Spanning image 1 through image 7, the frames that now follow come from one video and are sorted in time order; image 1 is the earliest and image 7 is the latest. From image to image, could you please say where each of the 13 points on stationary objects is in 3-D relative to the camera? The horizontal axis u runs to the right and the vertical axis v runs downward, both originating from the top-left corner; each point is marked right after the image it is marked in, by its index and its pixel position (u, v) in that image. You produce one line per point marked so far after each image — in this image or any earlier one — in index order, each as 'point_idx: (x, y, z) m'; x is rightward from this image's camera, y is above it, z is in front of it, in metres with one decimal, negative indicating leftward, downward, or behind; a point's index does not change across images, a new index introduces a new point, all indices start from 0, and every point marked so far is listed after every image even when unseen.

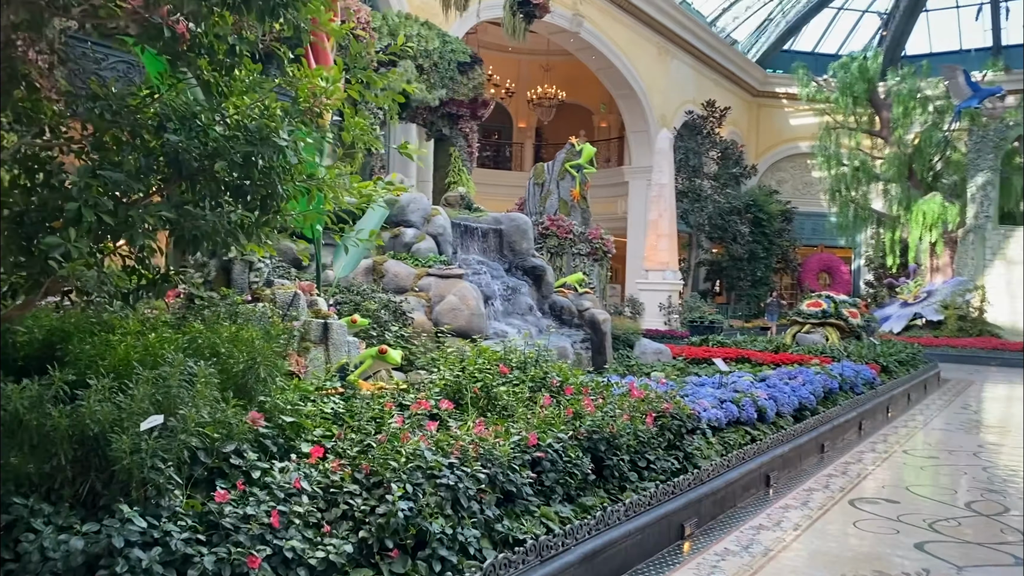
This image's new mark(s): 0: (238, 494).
0: (-0.7, -0.6, +2.4) m
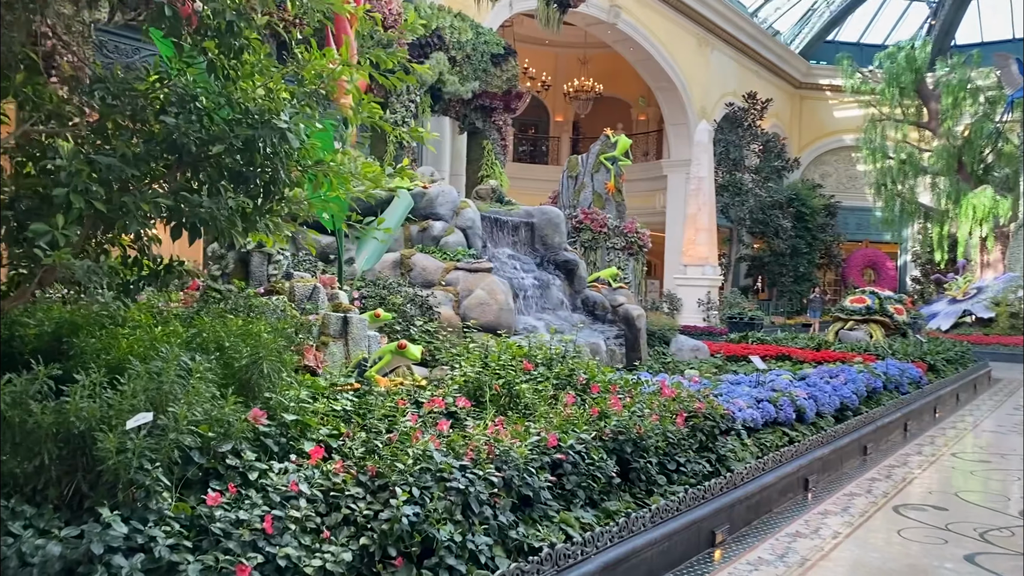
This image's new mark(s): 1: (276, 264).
0: (-0.7, -0.5, +2.2) m
1: (-1.2, +0.1, +4.4) m
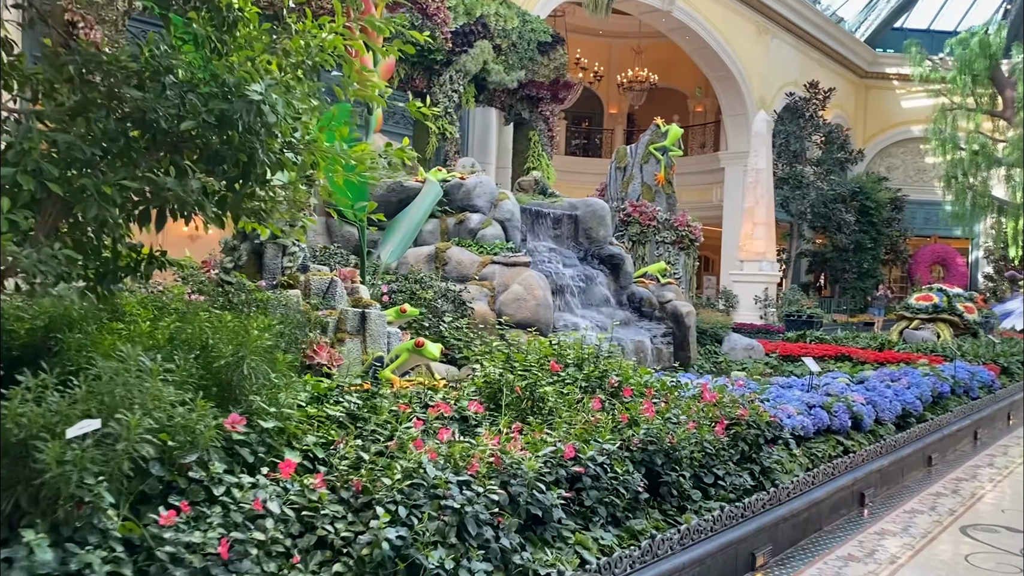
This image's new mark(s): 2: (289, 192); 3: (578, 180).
0: (-0.7, -0.5, +2.0) m
1: (-1.1, +0.2, +4.2) m
2: (-0.7, +0.3, +2.7) m
3: (+1.5, +2.4, +19.7) m
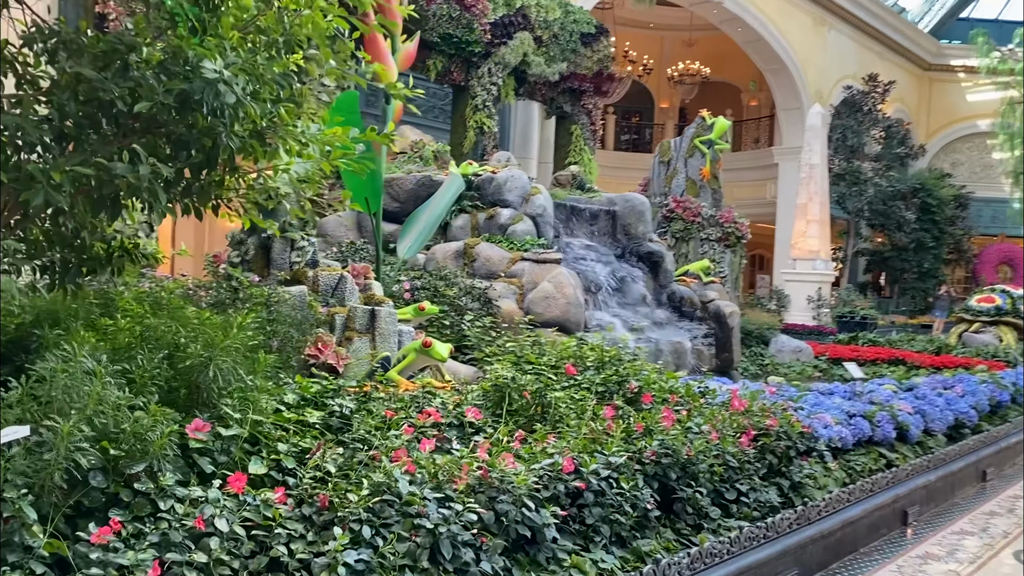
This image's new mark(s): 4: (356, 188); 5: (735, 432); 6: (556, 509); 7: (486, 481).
0: (-0.8, -0.5, +1.8) m
1: (-1.0, +0.2, +4.0) m
2: (-0.7, +0.3, +2.6) m
3: (+2.5, +2.5, +19.3) m
4: (-0.8, +0.5, +4.3) m
5: (+0.9, -0.6, +3.4) m
6: (+0.1, -0.6, +2.4) m
7: (-0.1, -0.5, +2.3) m
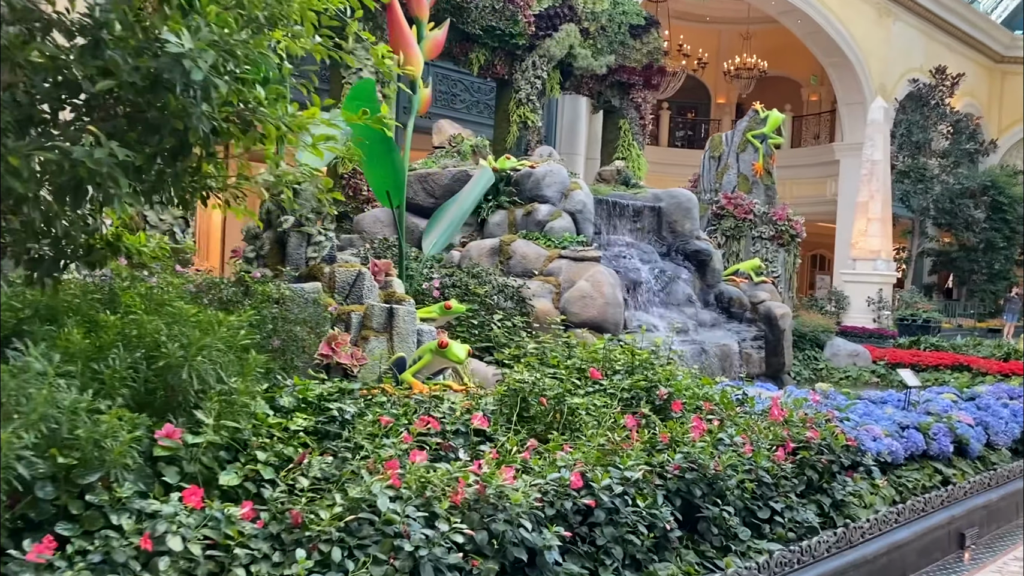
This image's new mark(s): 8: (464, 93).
0: (-0.8, -0.5, +1.7) m
1: (-0.9, +0.2, +3.9) m
2: (-0.7, +0.3, +2.4) m
3: (+3.7, +2.5, +18.9) m
4: (-0.6, +0.5, +4.1) m
5: (+0.9, -0.6, +3.1) m
6: (+0.1, -0.6, +2.2) m
7: (-0.1, -0.5, +2.1) m
8: (-0.6, +2.3, +10.3) m
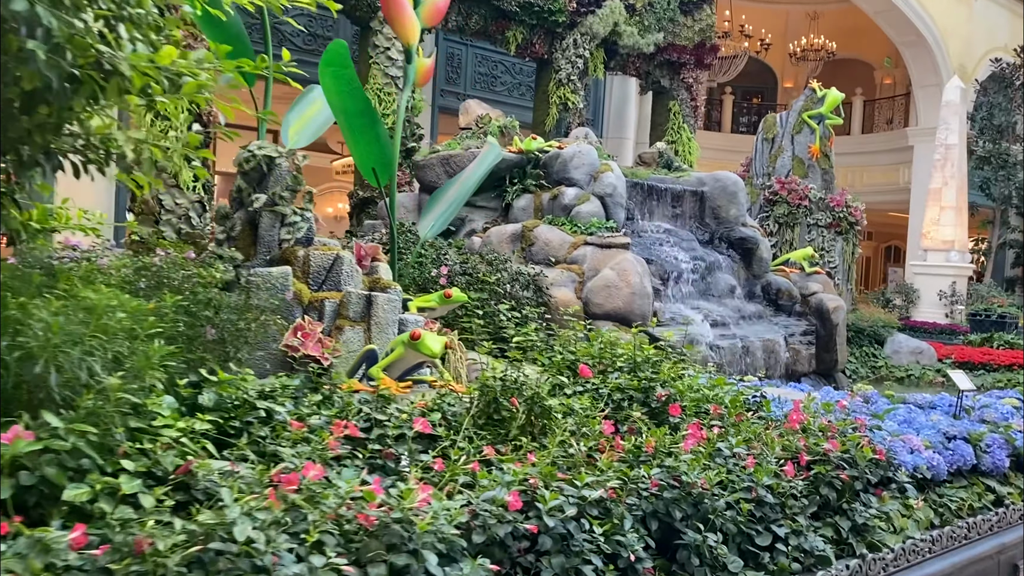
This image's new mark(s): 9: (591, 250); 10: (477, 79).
0: (-1.0, -0.5, +1.4) m
1: (-0.9, +0.3, +3.6) m
2: (-0.8, +0.4, +2.1) m
3: (+4.8, +2.7, +18.2) m
4: (-0.7, +0.6, +3.8) m
5: (+0.8, -0.5, +2.7) m
6: (0.0, -0.6, +1.8) m
7: (-0.3, -0.5, +1.8) m
8: (-0.1, +2.4, +9.9) m
9: (+0.5, +0.3, +5.6) m
10: (-0.4, +2.3, +9.7) m
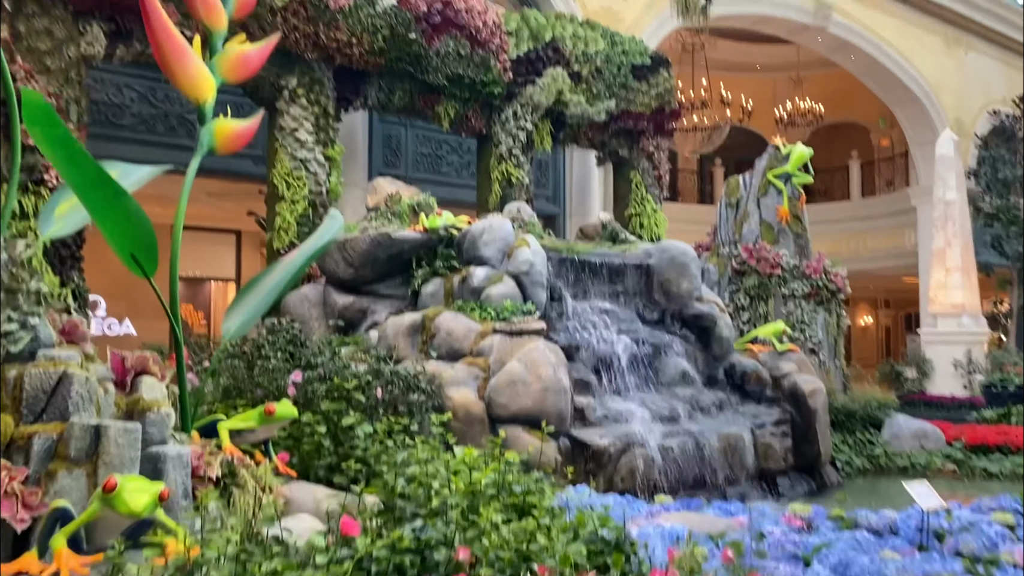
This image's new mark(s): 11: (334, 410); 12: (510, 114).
0: (-1.7, -0.6, +0.4) m
1: (-1.6, -0.2, +2.7) m
2: (-1.6, +0.1, +1.2) m
3: (+4.5, +1.1, +17.3) m
4: (-1.3, +0.2, +2.9) m
5: (+0.2, -0.7, +1.7) m
6: (-0.7, -0.8, +0.9) m
7: (-0.9, -0.7, +0.8) m
8: (-0.7, +1.4, +9.2) m
9: (-0.1, -0.3, +4.7) m
10: (-1.0, +1.3, +9.0) m
11: (-0.8, -0.5, +3.8) m
12: (0.0, +1.6, +8.1) m
